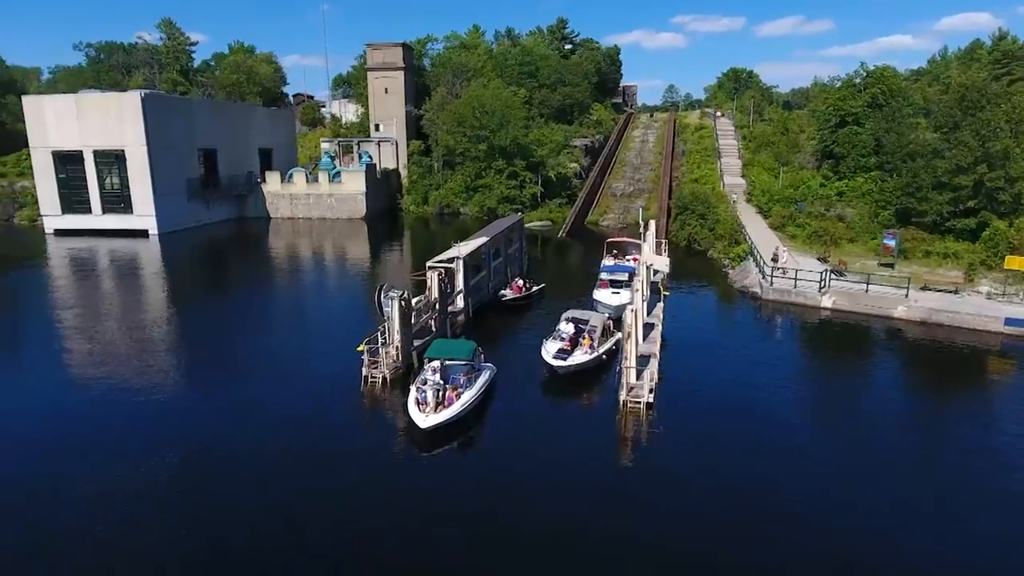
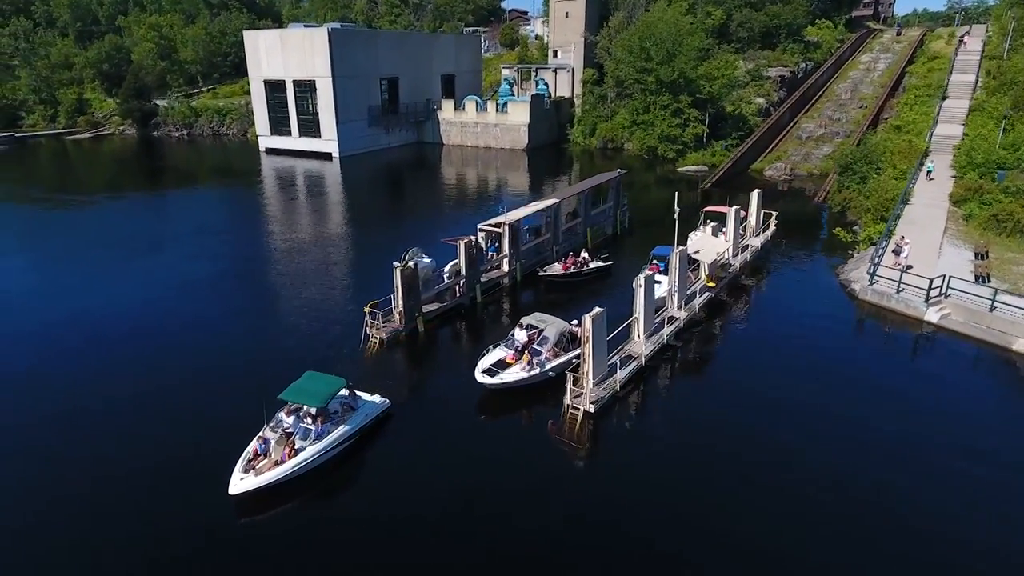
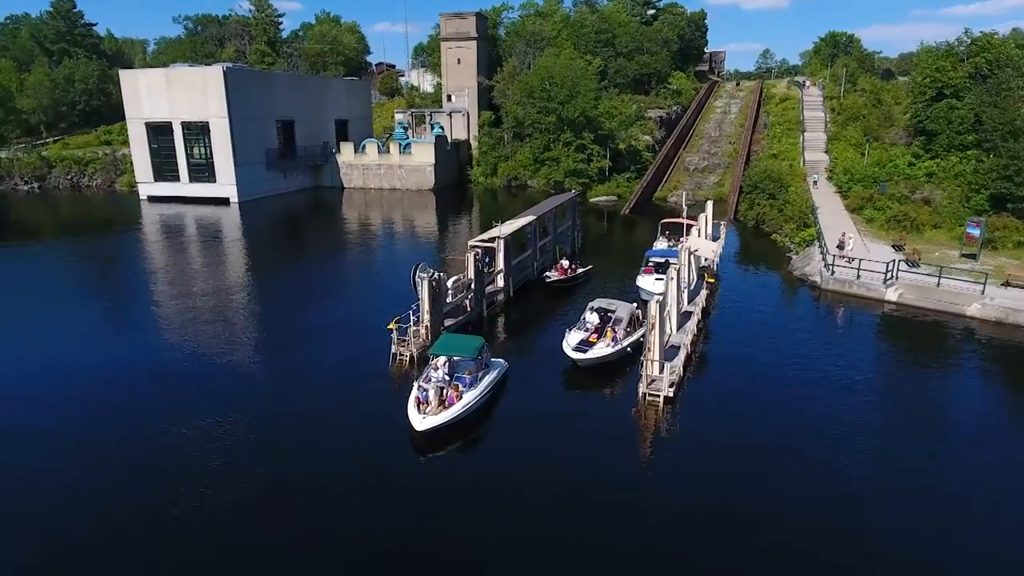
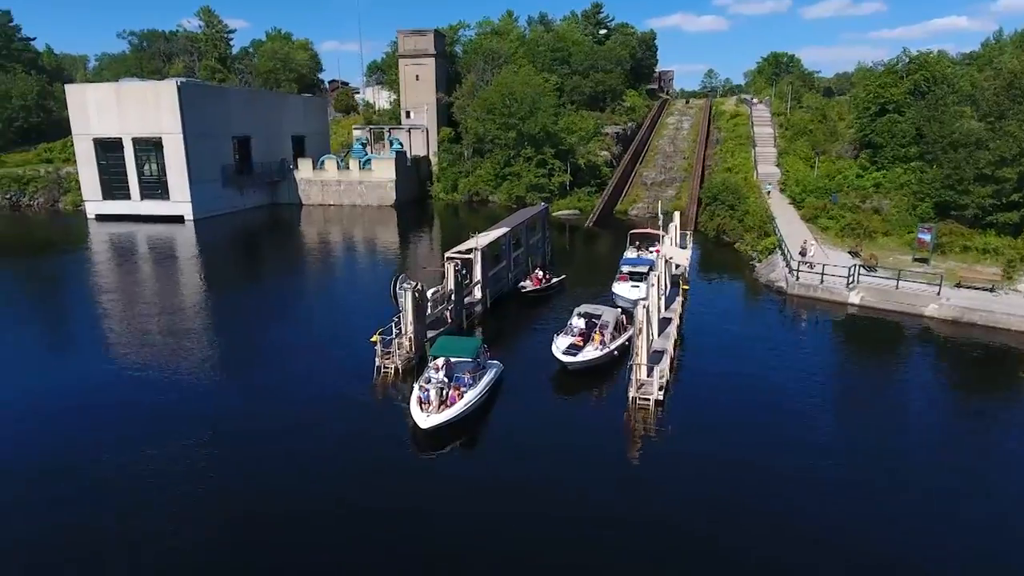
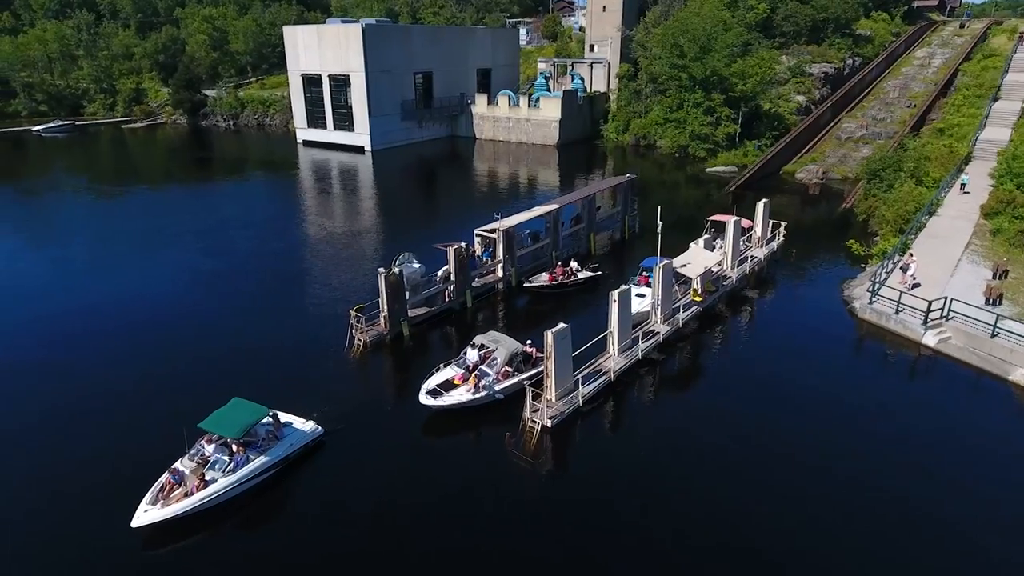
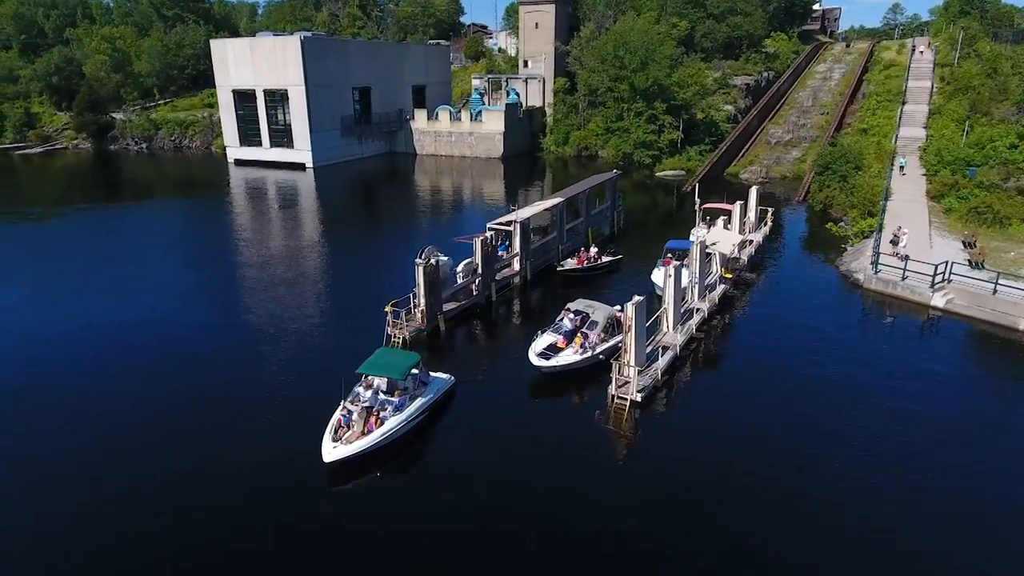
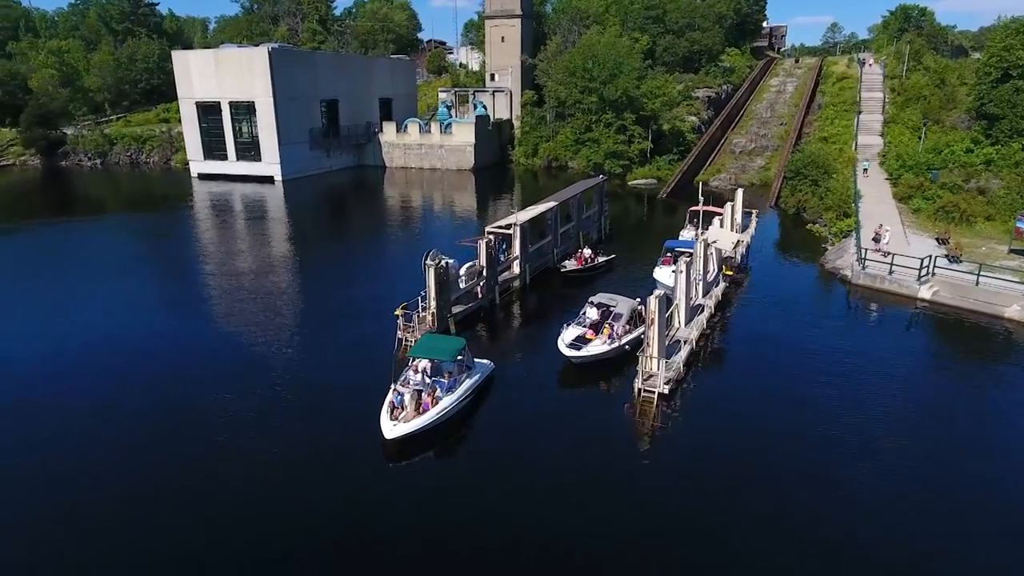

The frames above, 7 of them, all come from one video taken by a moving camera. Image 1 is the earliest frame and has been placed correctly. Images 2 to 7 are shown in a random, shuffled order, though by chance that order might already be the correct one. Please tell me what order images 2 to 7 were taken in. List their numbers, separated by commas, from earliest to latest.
4, 3, 7, 6, 2, 5
